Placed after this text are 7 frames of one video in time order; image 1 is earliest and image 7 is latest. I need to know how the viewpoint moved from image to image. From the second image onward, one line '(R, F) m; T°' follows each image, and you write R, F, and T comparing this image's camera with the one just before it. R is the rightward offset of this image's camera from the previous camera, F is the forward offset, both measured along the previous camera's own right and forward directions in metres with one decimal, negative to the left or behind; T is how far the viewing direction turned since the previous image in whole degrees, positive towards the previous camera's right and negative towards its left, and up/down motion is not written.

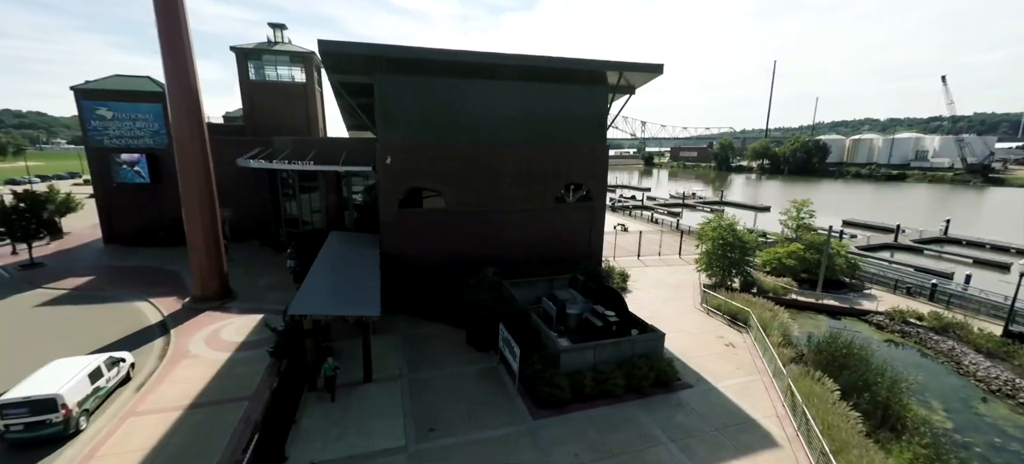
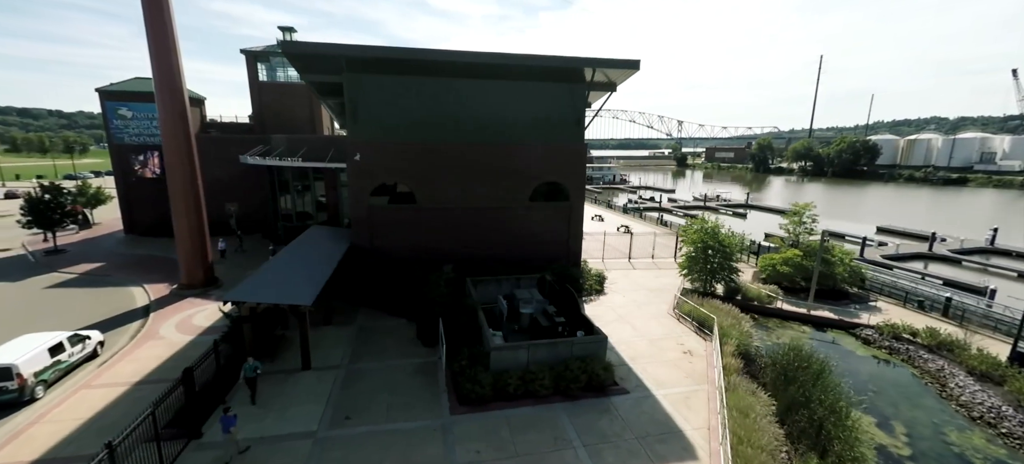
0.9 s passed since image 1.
(+2.8, +0.1) m; -5°
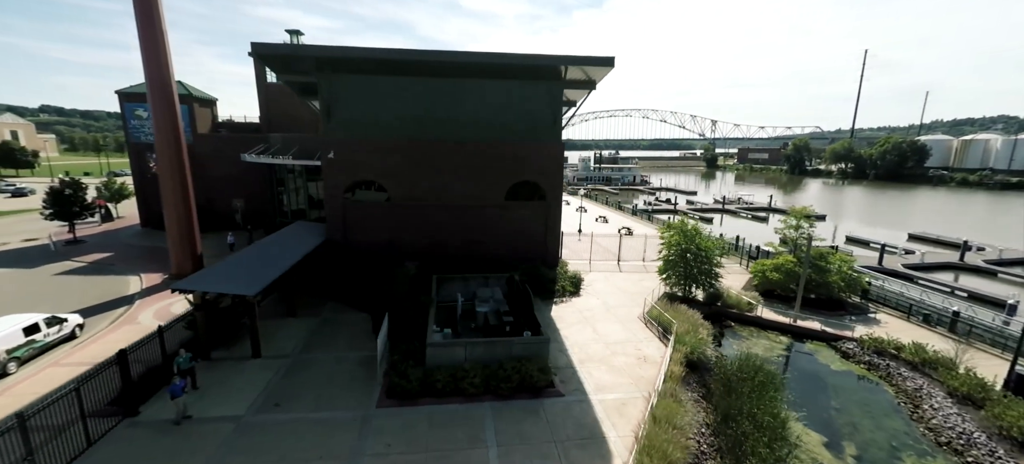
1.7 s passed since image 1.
(+2.5, +0.1) m; -4°
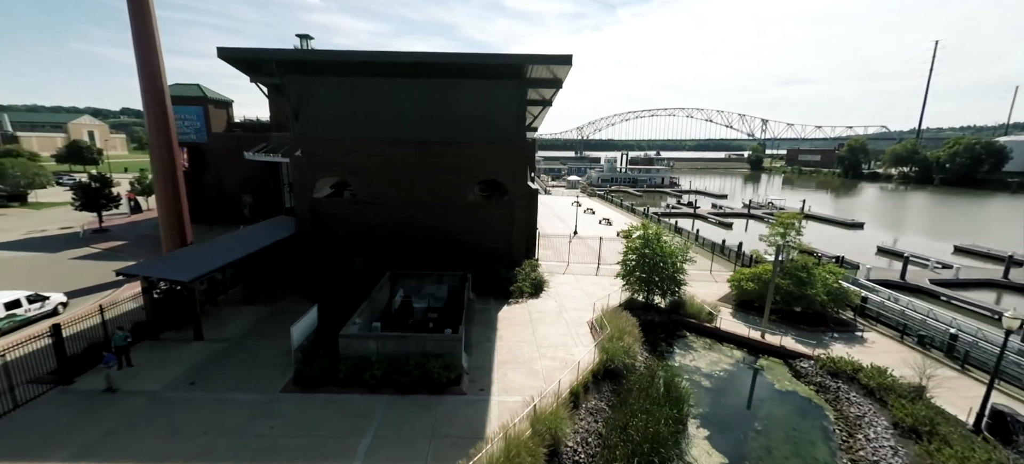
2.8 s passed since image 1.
(+3.6, +0.2) m; -5°
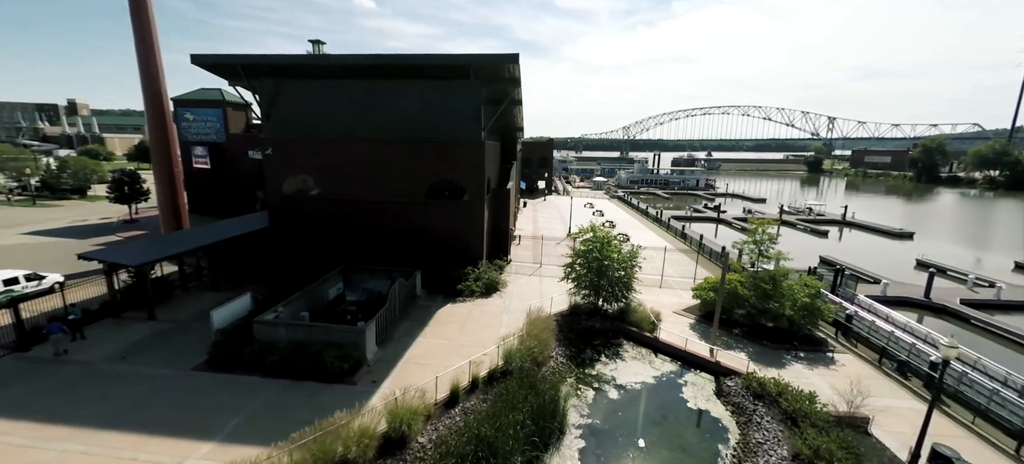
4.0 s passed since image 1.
(+4.2, +0.3) m; -6°
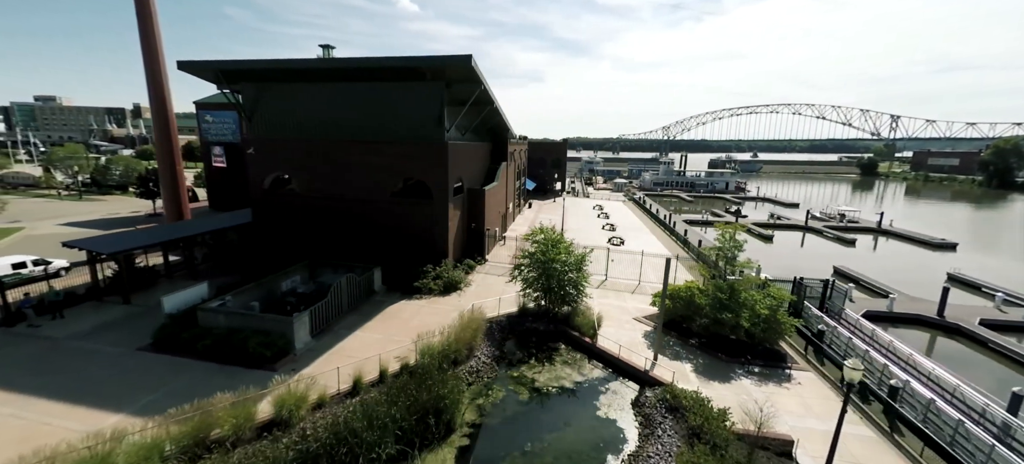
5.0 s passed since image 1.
(+3.5, +0.1) m; -5°
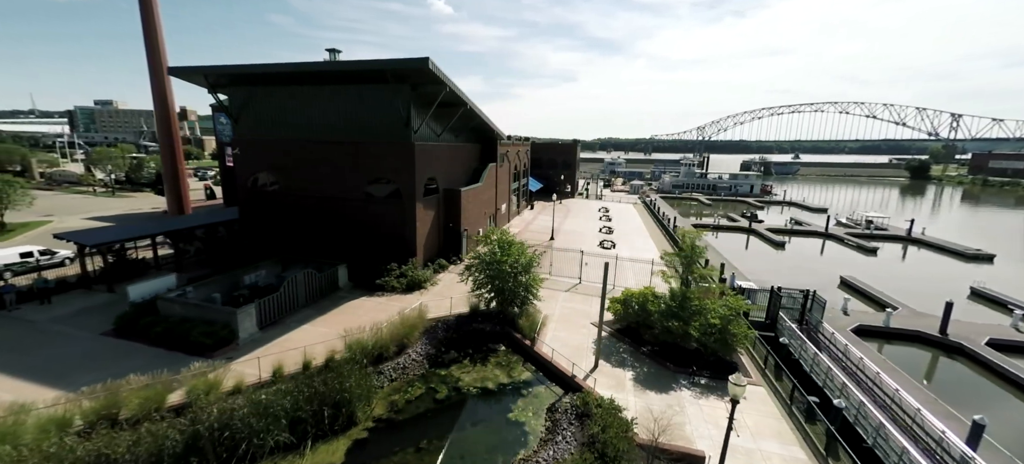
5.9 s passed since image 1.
(+3.1, +0.1) m; -4°
